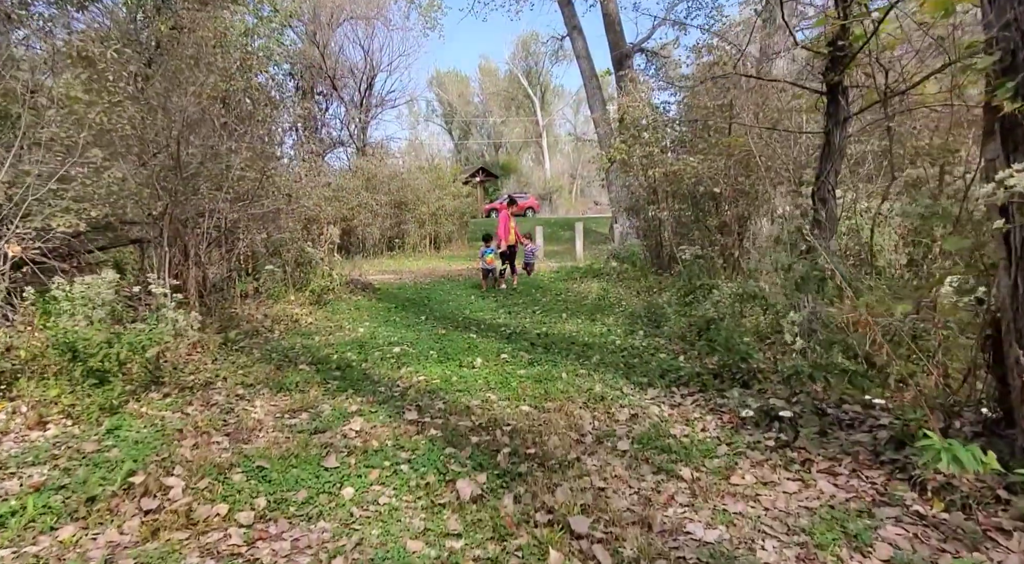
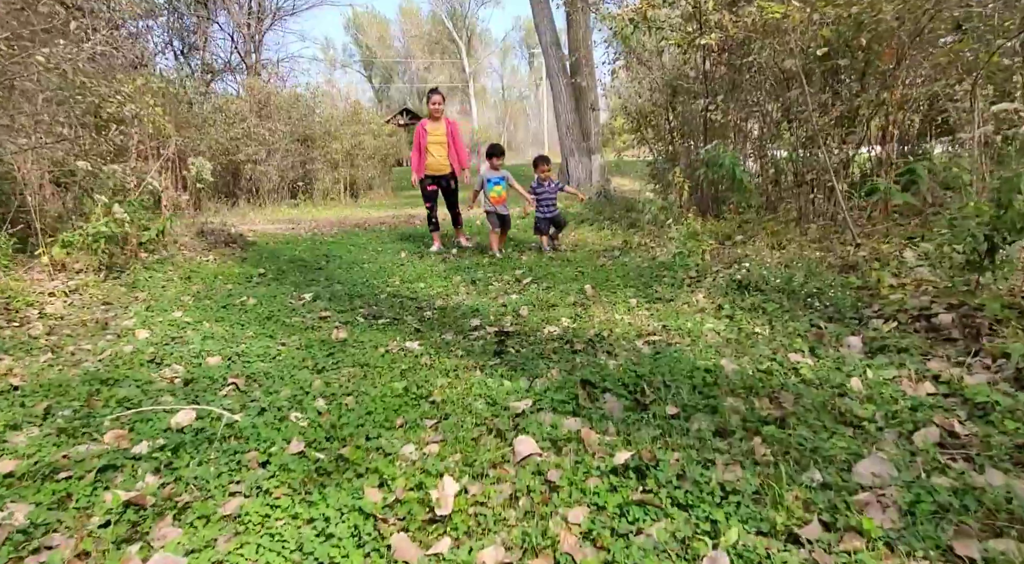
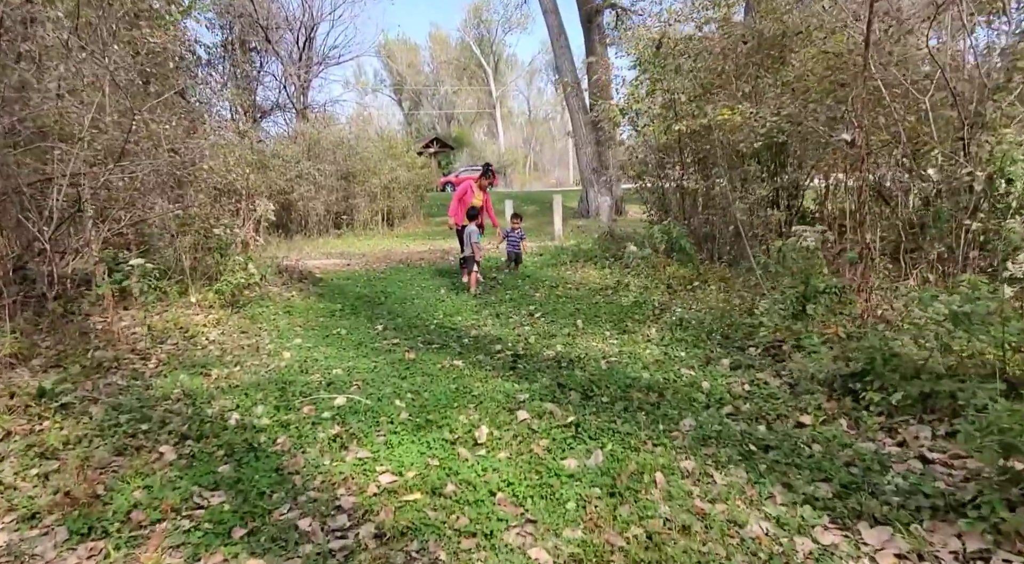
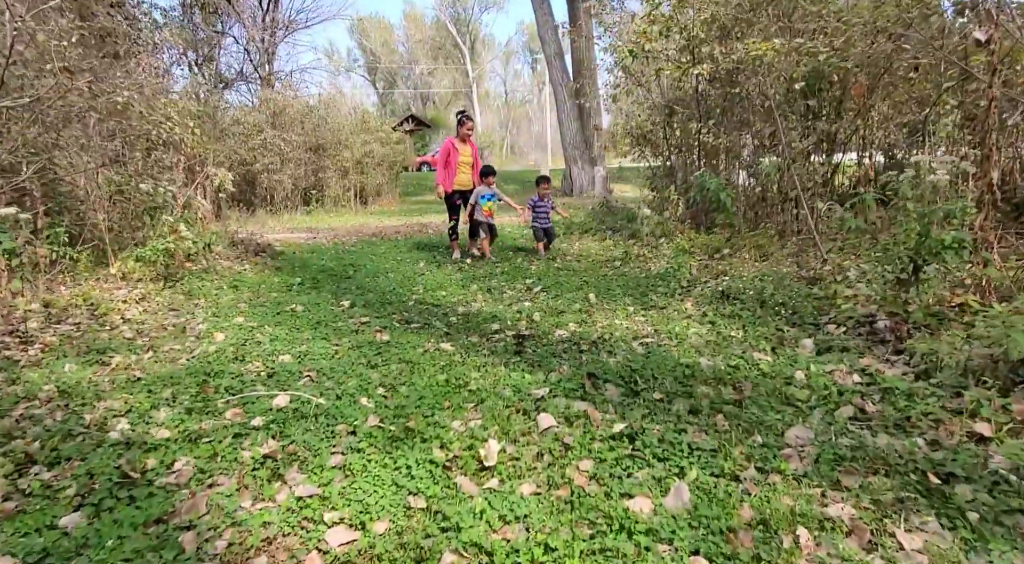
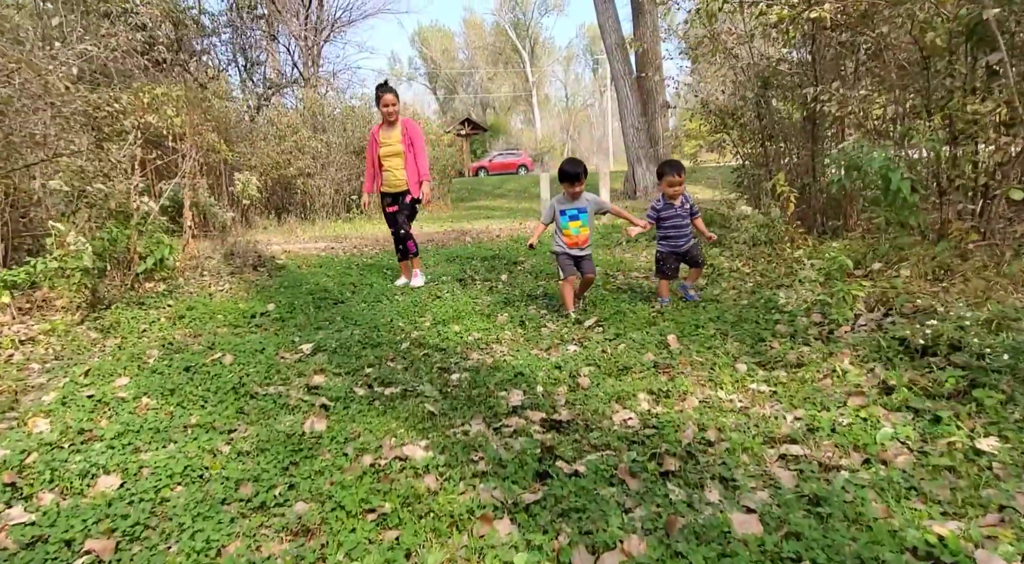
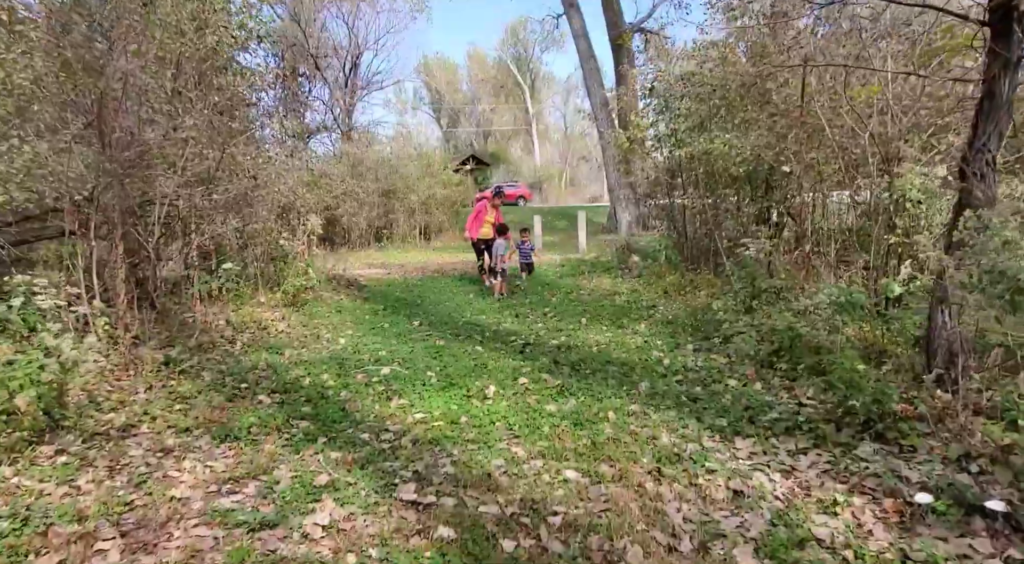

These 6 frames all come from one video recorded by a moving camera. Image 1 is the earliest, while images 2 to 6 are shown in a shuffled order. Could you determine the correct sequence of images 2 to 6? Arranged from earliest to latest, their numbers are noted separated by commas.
6, 3, 4, 2, 5
